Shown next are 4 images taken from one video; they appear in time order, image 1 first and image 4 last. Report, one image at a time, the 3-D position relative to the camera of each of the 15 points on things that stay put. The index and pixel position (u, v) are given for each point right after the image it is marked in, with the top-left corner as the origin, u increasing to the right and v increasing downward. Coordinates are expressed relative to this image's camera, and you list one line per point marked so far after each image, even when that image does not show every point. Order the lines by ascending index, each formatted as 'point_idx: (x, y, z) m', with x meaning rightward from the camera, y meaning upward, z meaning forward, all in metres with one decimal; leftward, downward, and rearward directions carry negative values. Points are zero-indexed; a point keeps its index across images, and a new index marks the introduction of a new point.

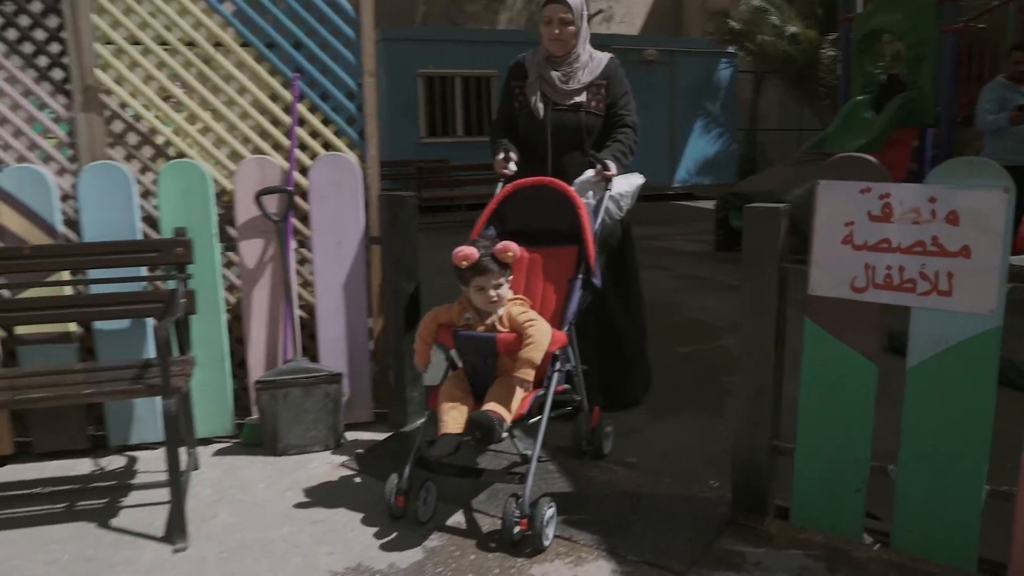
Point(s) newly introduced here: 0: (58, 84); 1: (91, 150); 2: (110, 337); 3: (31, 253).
0: (-1.7, +0.8, +3.5) m
1: (-1.6, +0.5, +3.5) m
2: (-1.5, -0.2, +3.4) m
3: (-1.6, +0.1, +3.1) m
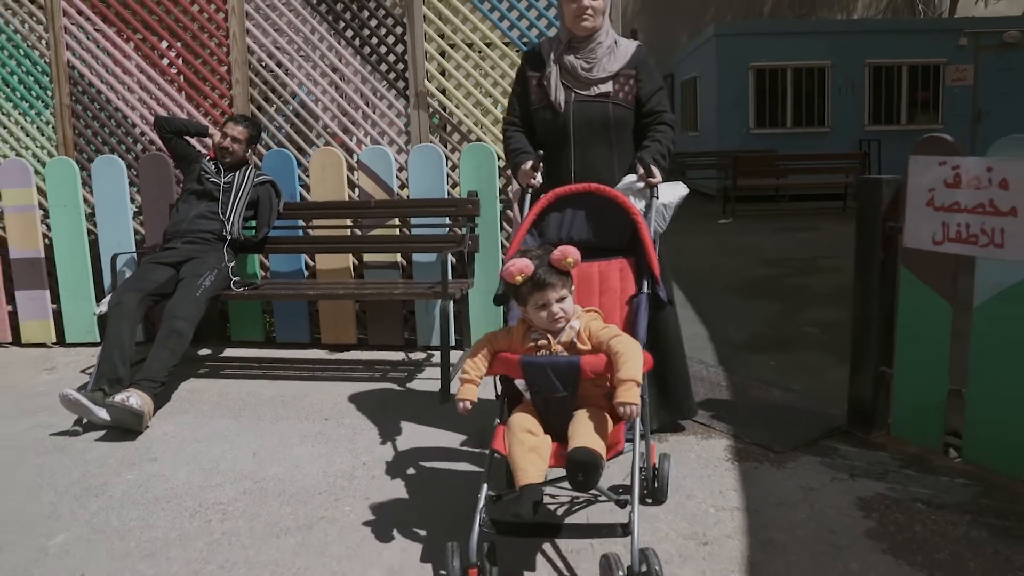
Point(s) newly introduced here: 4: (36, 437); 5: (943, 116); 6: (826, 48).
0: (-0.6, +1.1, +5.1) m
1: (-0.5, +0.8, +5.1) m
2: (-0.5, +0.1, +4.9) m
3: (-0.7, +0.4, +4.7) m
4: (-1.9, -0.6, +3.7) m
5: (+7.0, +2.8, +14.9) m
6: (+5.1, +3.9, +14.8) m
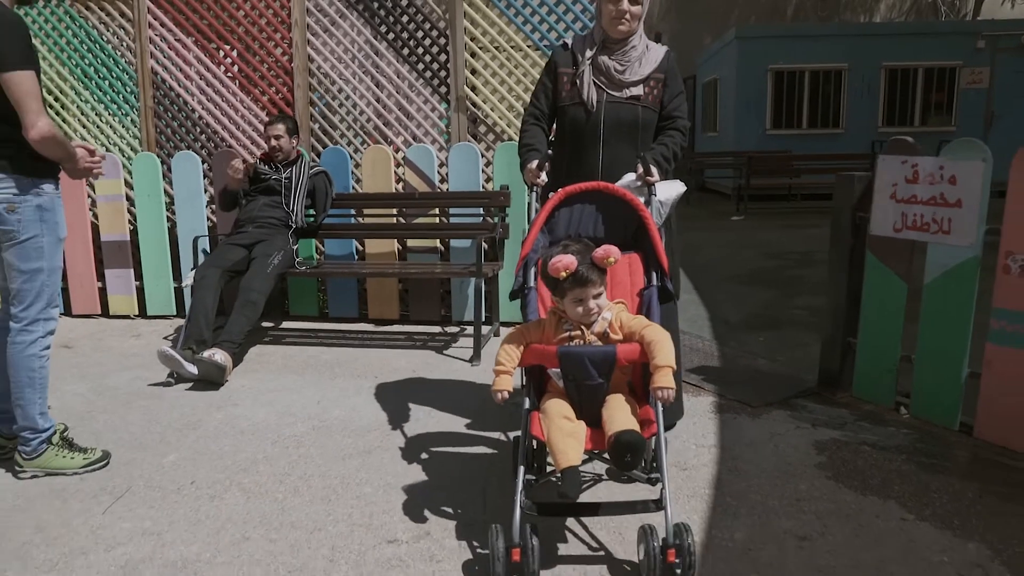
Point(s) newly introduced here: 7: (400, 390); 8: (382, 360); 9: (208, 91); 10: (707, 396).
0: (-0.5, +1.2, +5.8) m
1: (-0.4, +0.9, +5.7) m
2: (-0.4, +0.2, +5.6) m
3: (-0.6, +0.5, +5.4) m
4: (-1.8, -0.5, +4.4) m
5: (+7.5, +2.9, +15.4) m
6: (+5.5, +4.0, +15.3) m
7: (-0.5, -0.5, +4.3) m
8: (-0.7, -0.4, +4.9) m
9: (-2.0, +1.3, +6.0) m
10: (+0.9, -0.5, +4.3) m
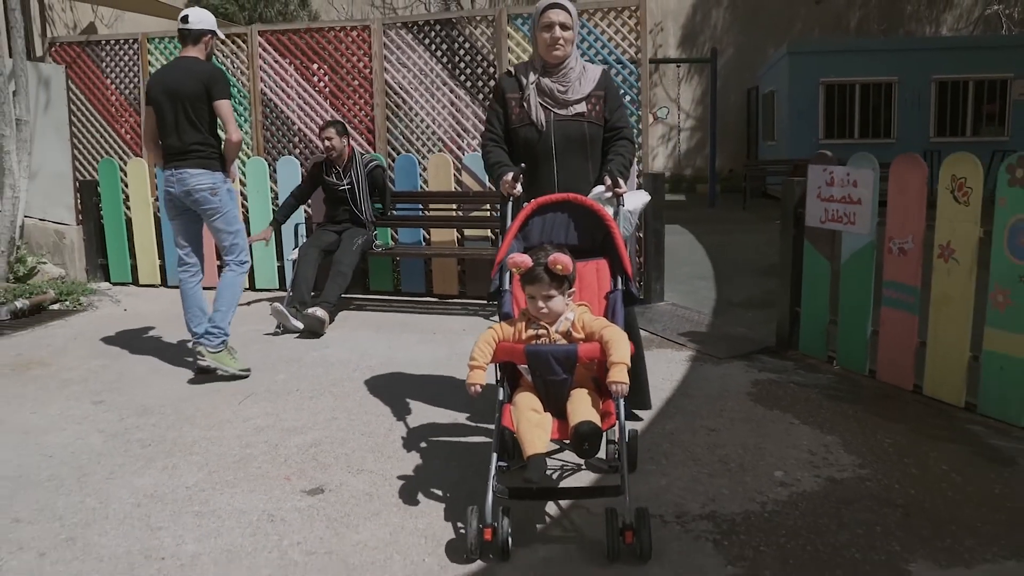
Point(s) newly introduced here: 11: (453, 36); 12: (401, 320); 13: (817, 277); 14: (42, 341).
0: (-0.2, +1.4, +7.1) m
1: (-0.1, +1.1, +7.0) m
2: (-0.1, +0.4, +6.9) m
3: (-0.3, +0.7, +6.7) m
4: (-1.6, -0.3, +5.8) m
5: (+8.6, +2.8, +16.0) m
6: (+6.7, +3.9, +16.1) m
7: (-0.4, -0.3, +5.7) m
8: (-0.5, -0.2, +6.2) m
9: (-1.7, +1.5, +7.4) m
10: (+1.0, -0.4, +5.5) m
11: (-0.5, +1.9, +7.1) m
12: (-0.8, -0.2, +6.2) m
13: (+1.7, +0.1, +5.1) m
14: (-3.1, -0.3, +6.0) m
